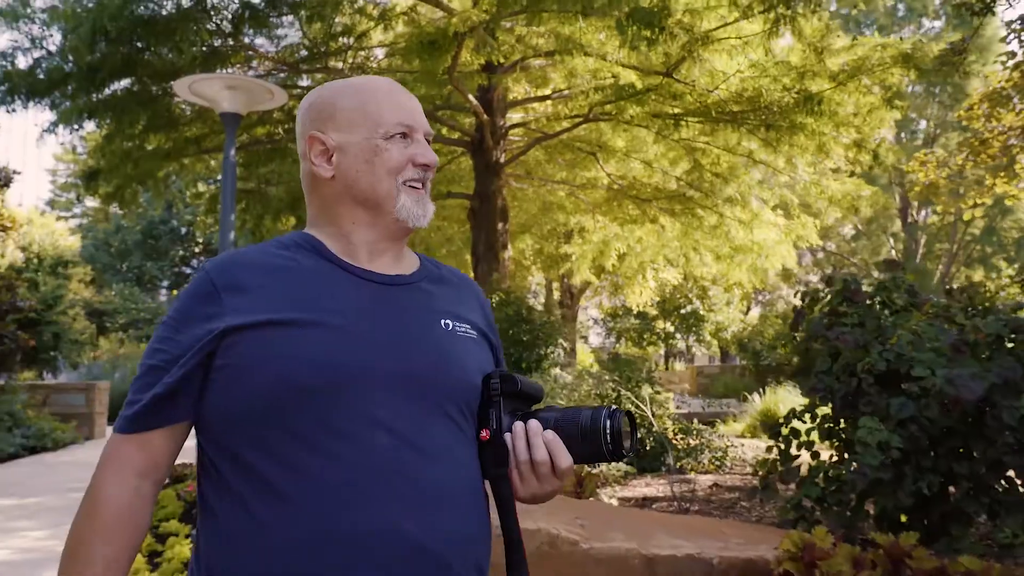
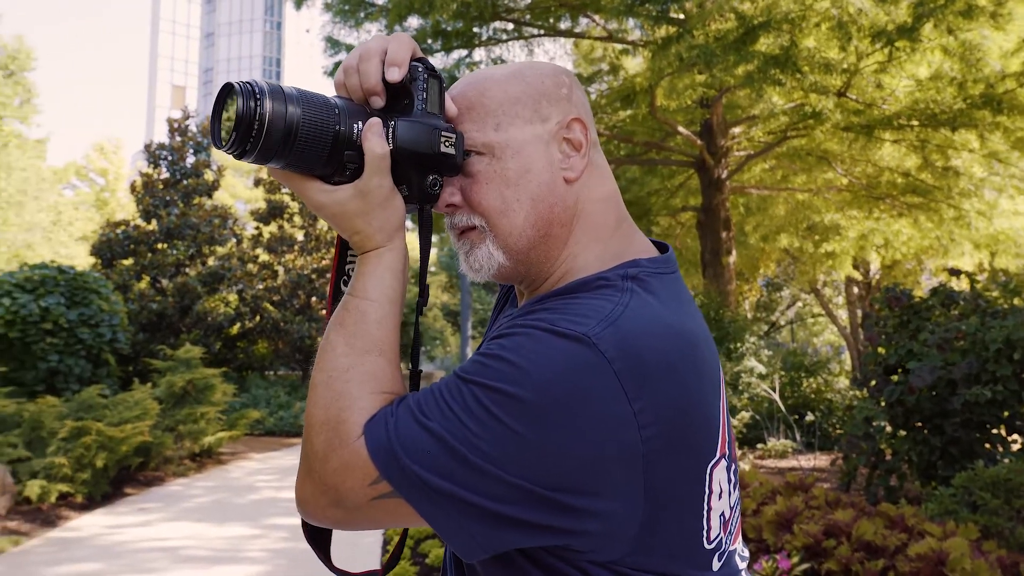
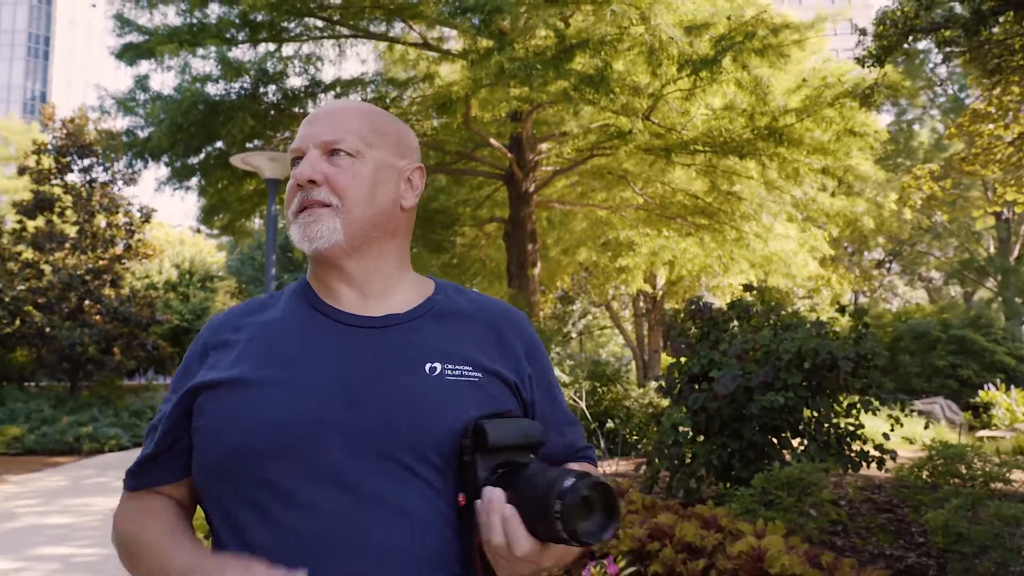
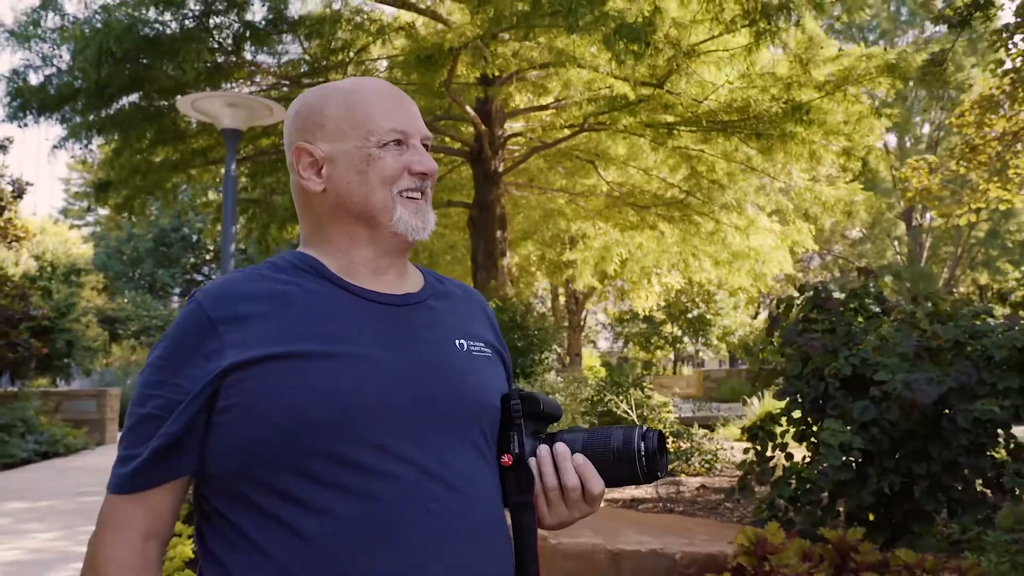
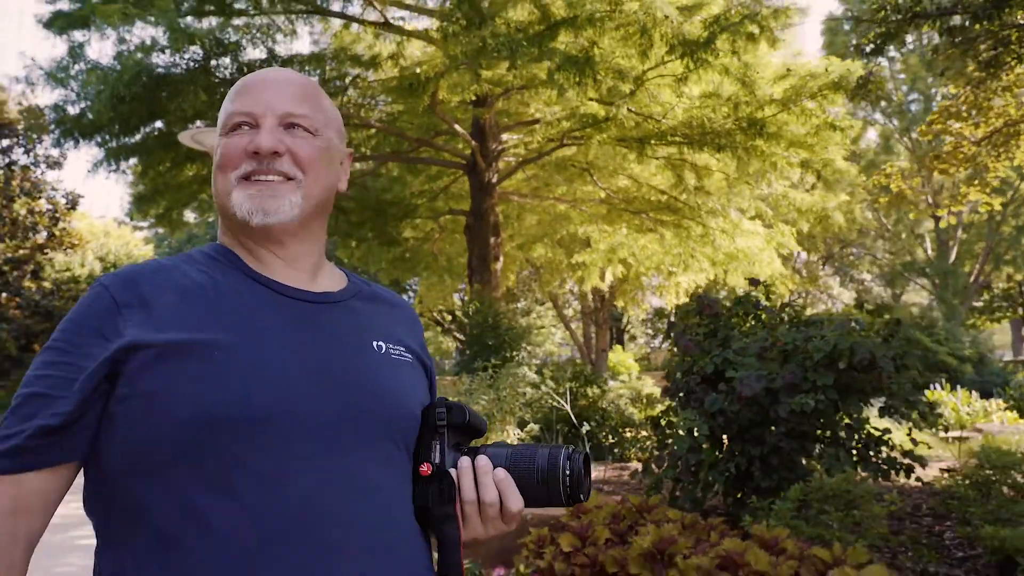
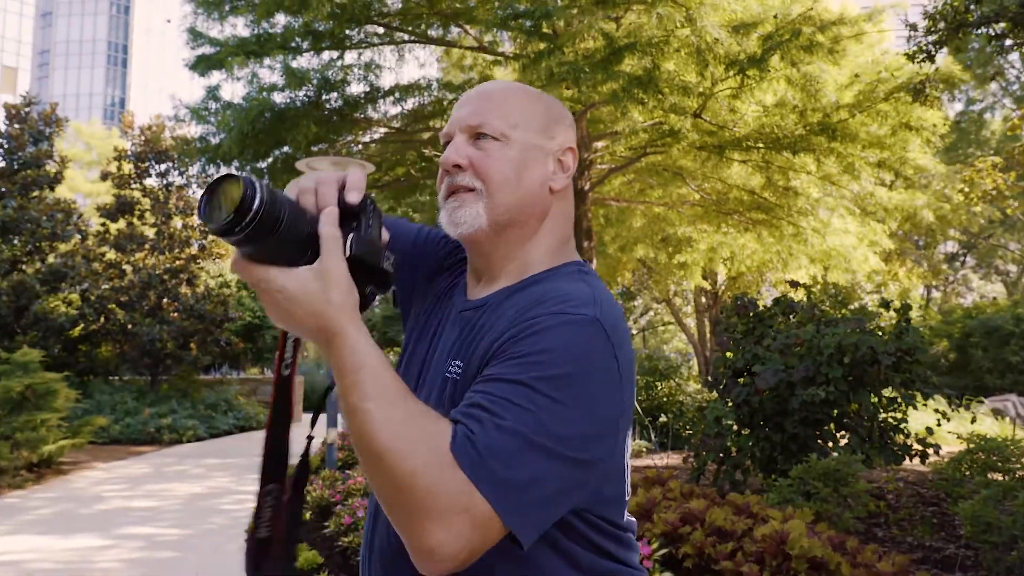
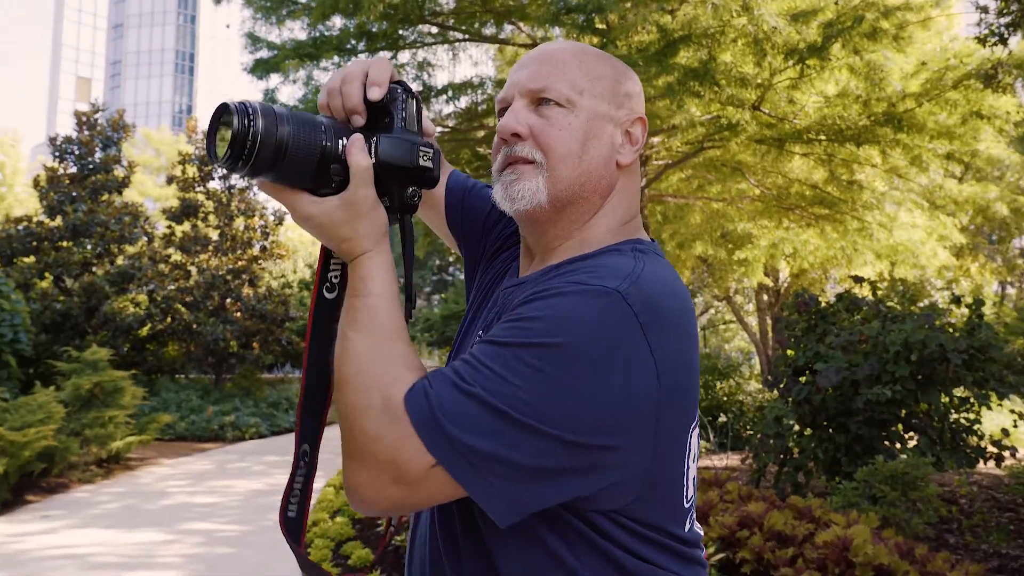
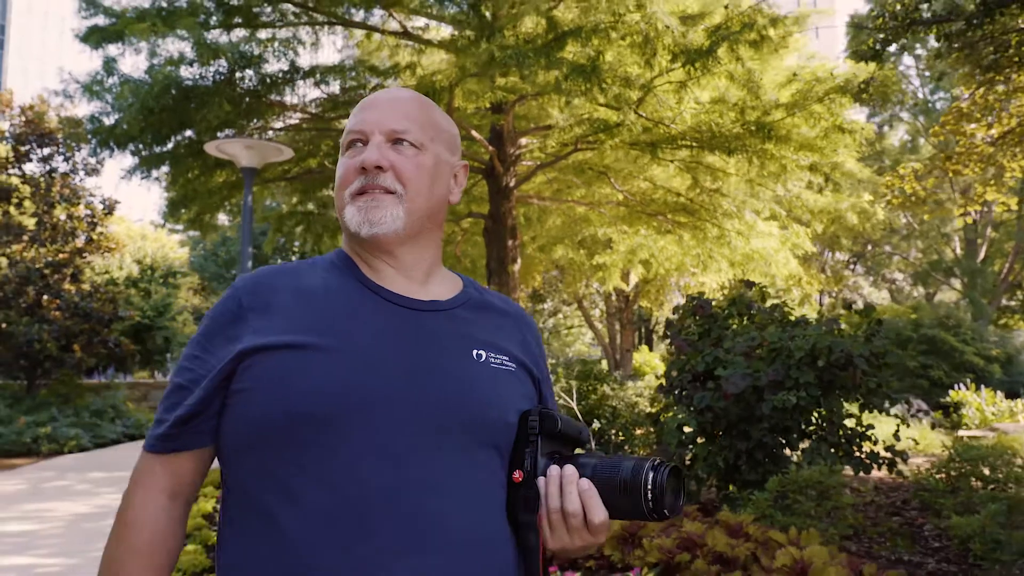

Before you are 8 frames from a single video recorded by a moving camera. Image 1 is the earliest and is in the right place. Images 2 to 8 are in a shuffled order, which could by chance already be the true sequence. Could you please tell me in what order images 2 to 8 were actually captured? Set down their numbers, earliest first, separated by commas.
4, 5, 8, 3, 6, 7, 2
